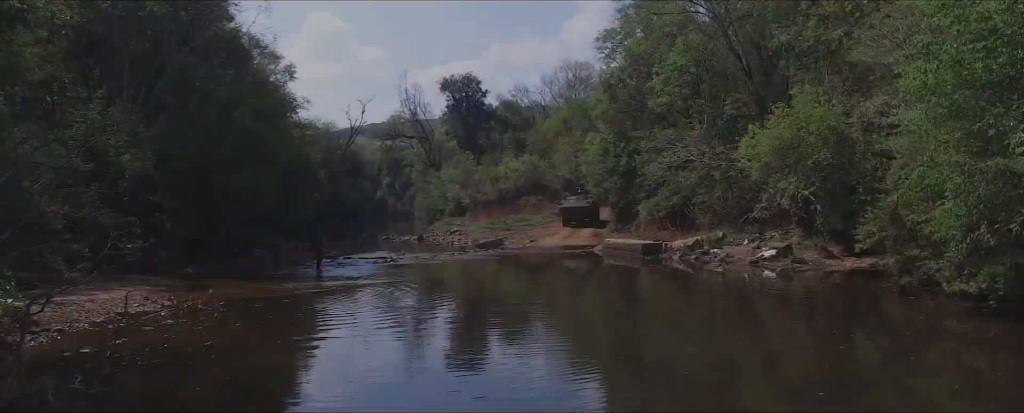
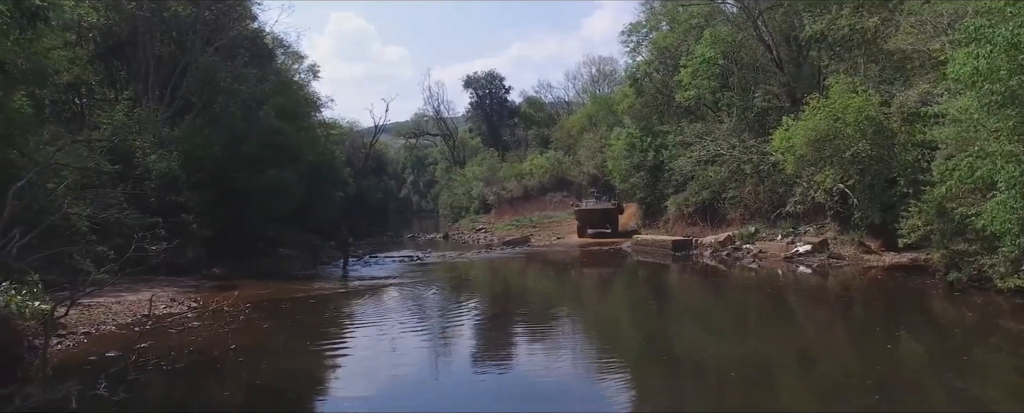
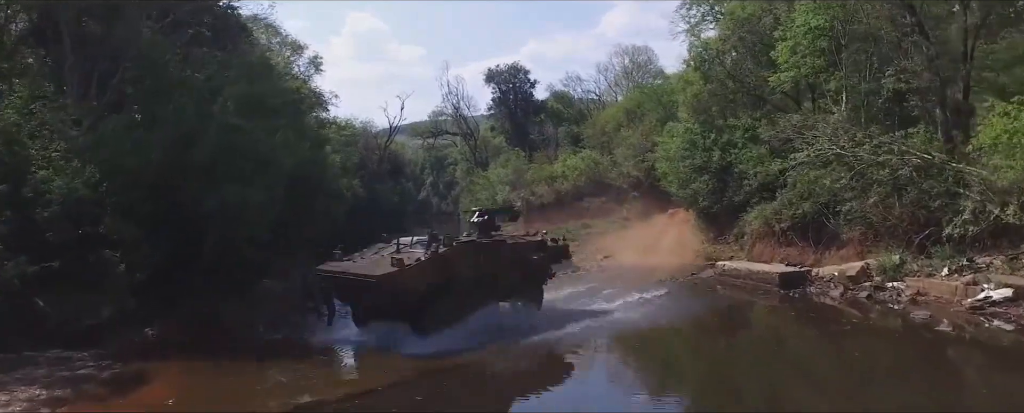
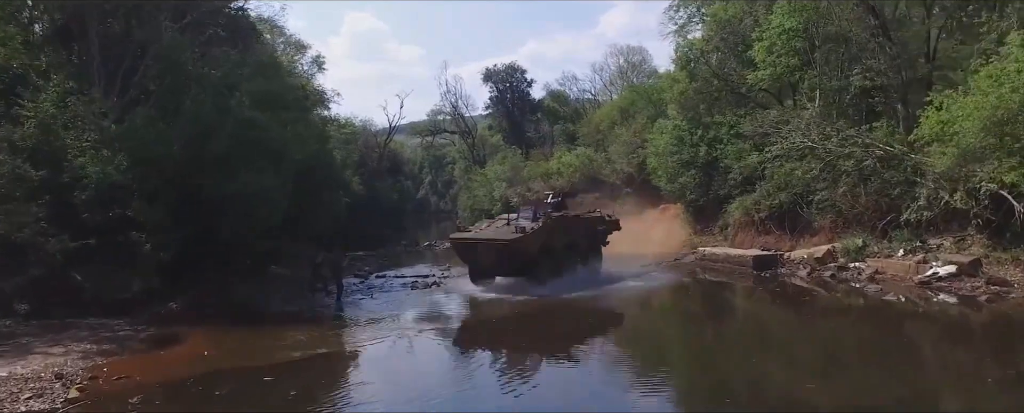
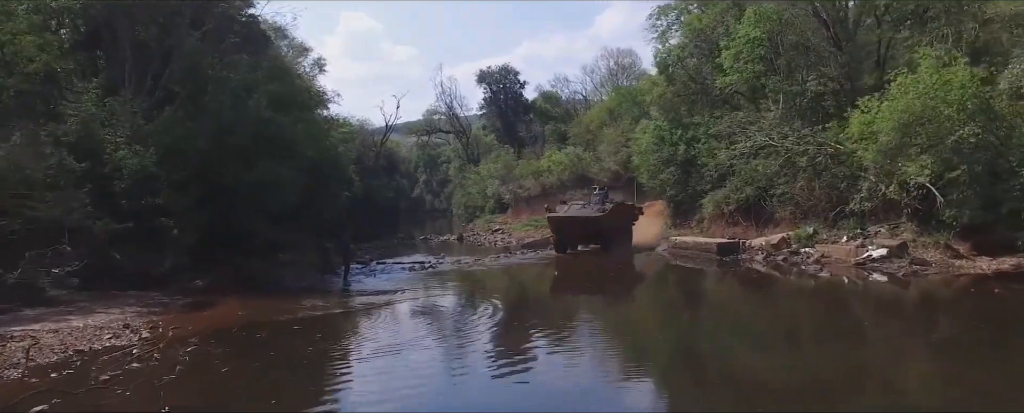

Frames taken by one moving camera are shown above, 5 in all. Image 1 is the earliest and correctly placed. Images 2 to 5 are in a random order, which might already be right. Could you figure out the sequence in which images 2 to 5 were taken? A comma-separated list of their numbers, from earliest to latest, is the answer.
2, 5, 4, 3
